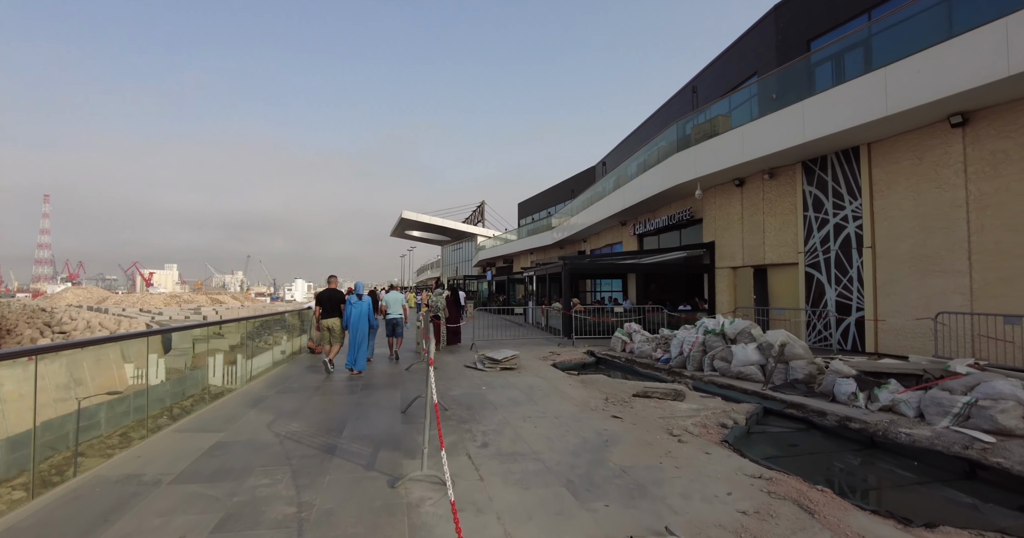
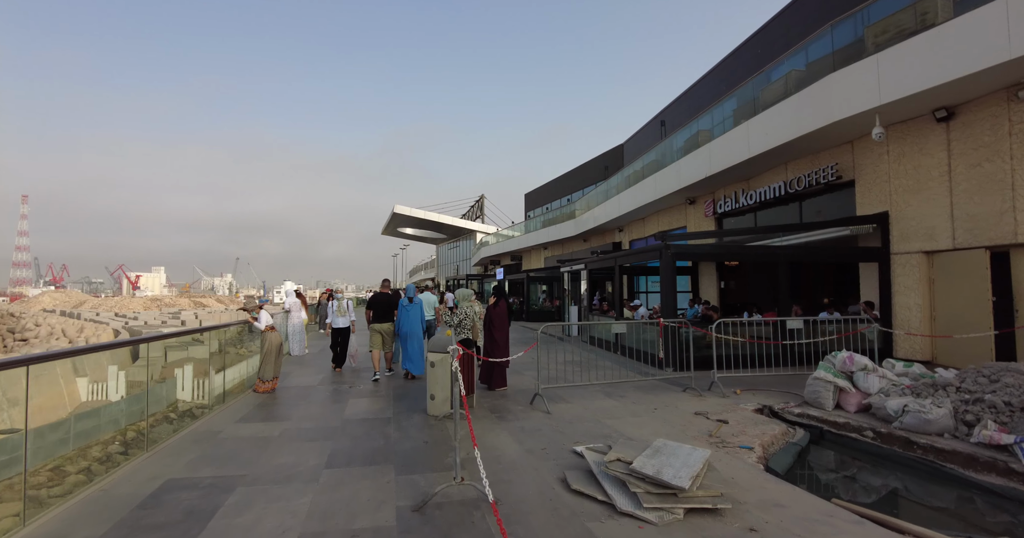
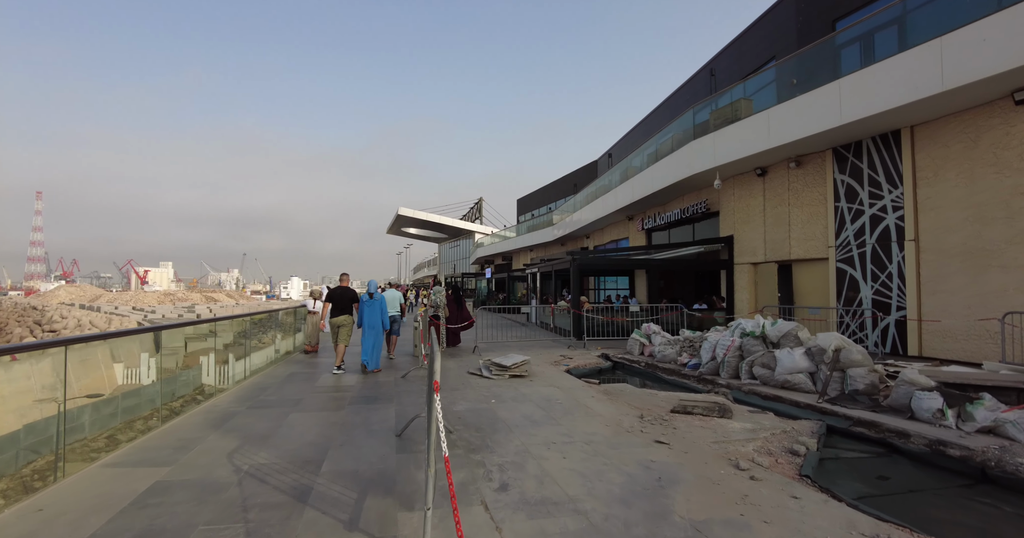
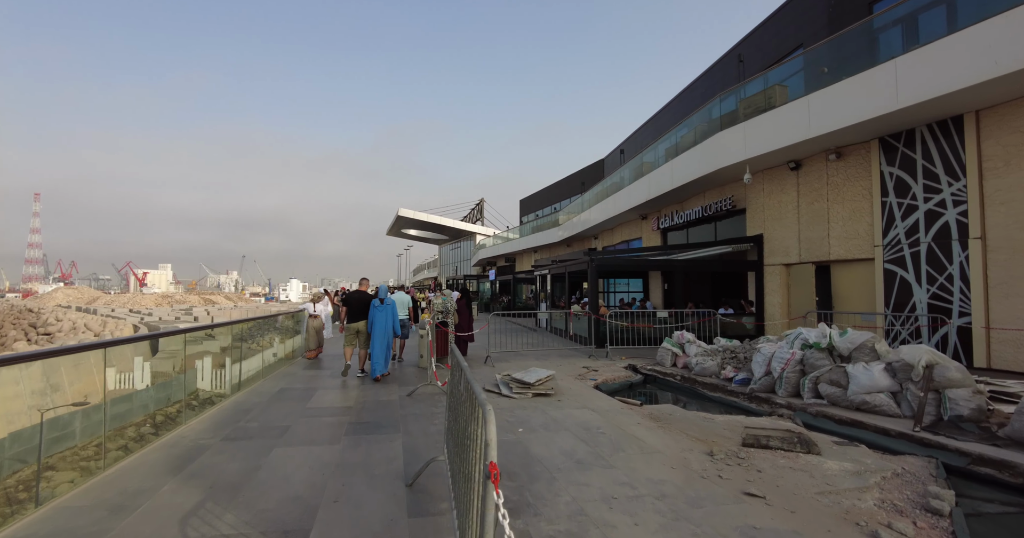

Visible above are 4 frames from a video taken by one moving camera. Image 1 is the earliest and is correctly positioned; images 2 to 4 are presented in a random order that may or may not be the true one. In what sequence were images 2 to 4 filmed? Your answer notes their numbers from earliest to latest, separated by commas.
3, 4, 2
